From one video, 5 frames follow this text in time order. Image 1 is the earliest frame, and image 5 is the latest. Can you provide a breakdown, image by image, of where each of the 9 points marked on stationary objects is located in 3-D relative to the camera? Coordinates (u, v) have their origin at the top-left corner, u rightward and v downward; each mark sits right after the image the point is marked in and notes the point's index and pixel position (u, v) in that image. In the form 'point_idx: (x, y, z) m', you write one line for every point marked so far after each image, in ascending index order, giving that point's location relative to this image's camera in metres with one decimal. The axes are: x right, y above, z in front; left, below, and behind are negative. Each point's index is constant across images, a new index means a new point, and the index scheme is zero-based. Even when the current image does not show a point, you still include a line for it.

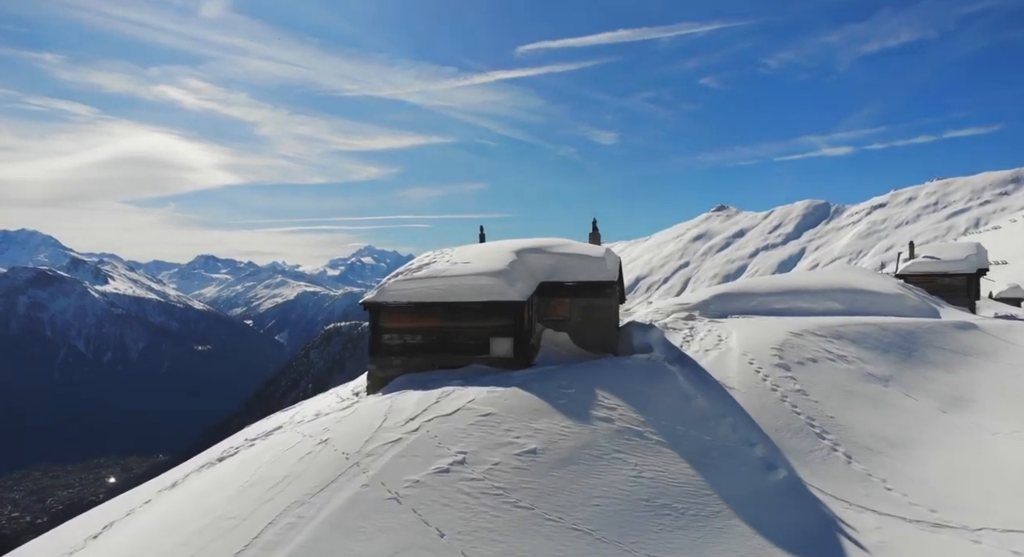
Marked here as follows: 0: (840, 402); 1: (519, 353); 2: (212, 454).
0: (+9.3, -3.5, +18.3) m
1: (+0.2, -2.2, +18.6) m
2: (-9.1, -5.3, +19.6) m
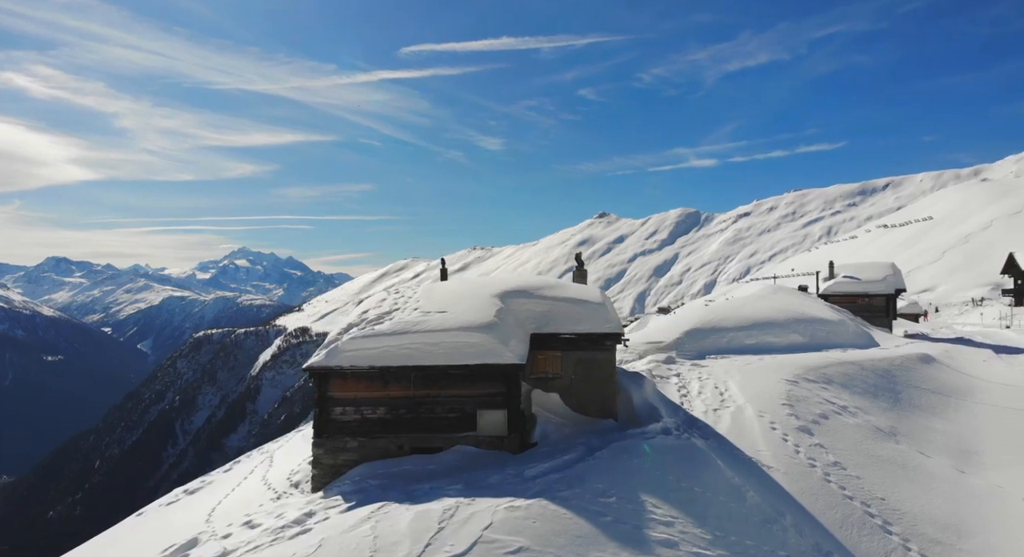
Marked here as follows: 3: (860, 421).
0: (+9.0, -4.8, +15.9) m
1: (+0.1, -3.5, +14.7) m
2: (-9.3, -6.7, +14.1) m
3: (+10.6, -4.4, +19.7) m
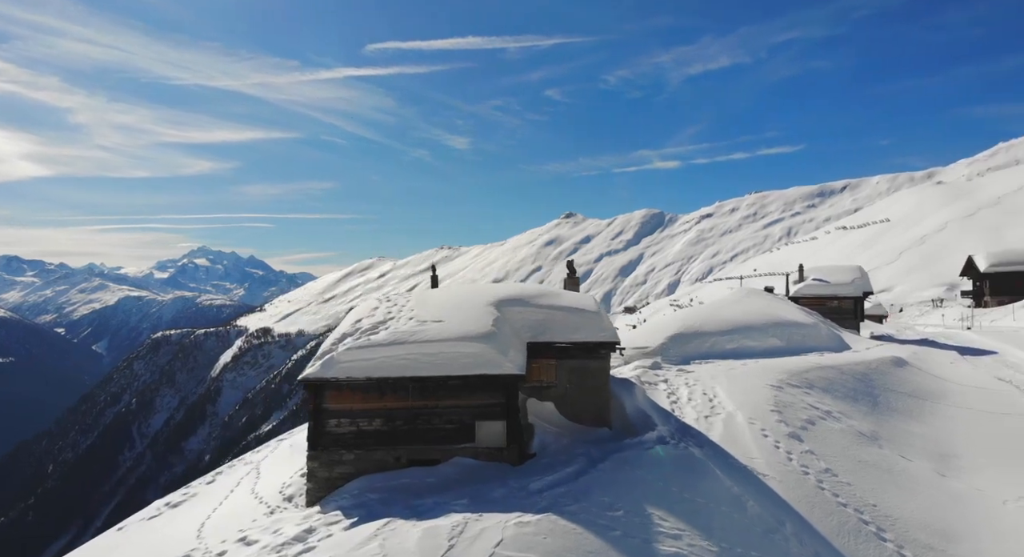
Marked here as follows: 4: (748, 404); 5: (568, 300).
0: (+9.0, -5.1, +16.3) m
1: (+0.1, -3.7, +14.6) m
2: (-9.3, -6.9, +13.6) m
3: (+10.4, -4.6, +20.1) m
4: (+7.2, -3.8, +19.6) m
5: (+1.6, -0.6, +18.3) m
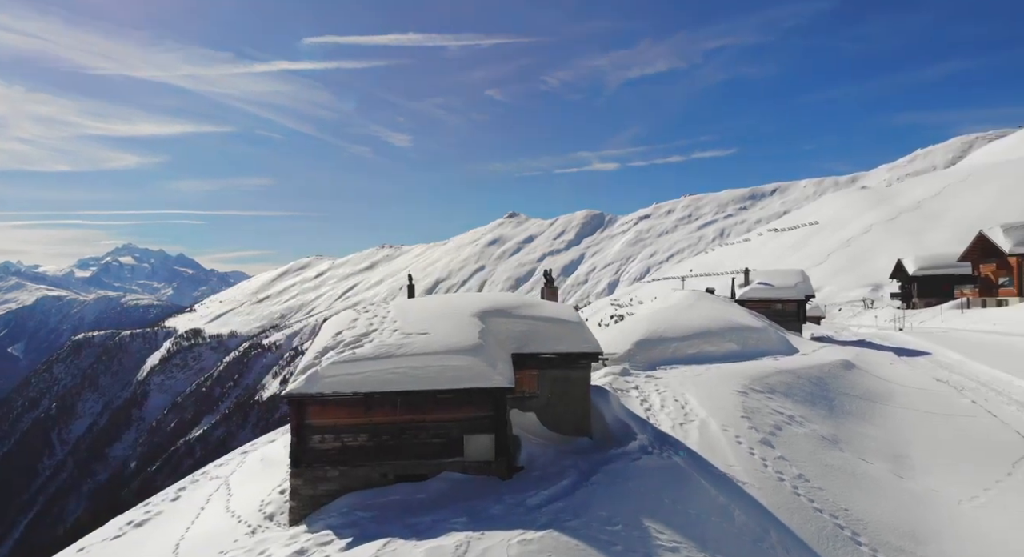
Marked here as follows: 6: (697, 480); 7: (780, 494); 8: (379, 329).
0: (+8.5, -5.4, +17.0) m
1: (-0.2, -4.0, +14.6) m
2: (-9.4, -7.1, +12.7) m
3: (+9.6, -4.9, +20.9) m
4: (+6.5, -4.1, +20.2) m
5: (+1.0, -0.9, +18.3) m
6: (+4.2, -4.6, +14.8) m
7: (+6.4, -5.1, +15.3) m
8: (-3.4, -1.3, +16.3) m
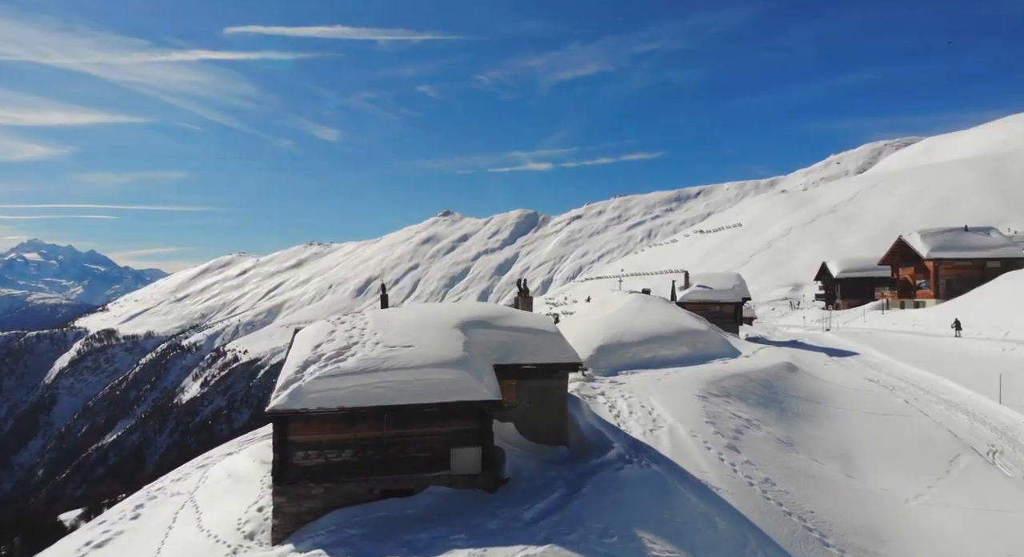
0: (+7.9, -5.7, +17.9) m
1: (-0.5, -4.3, +14.6) m
2: (-9.5, -7.4, +11.9) m
3: (+8.6, -5.2, +22.0) m
4: (+5.6, -4.4, +20.9) m
5: (+0.3, -1.2, +18.5) m
6: (+3.9, -4.9, +15.3) m
7: (+6.0, -5.4, +16.1) m
8: (-3.8, -1.5, +16.0) m
